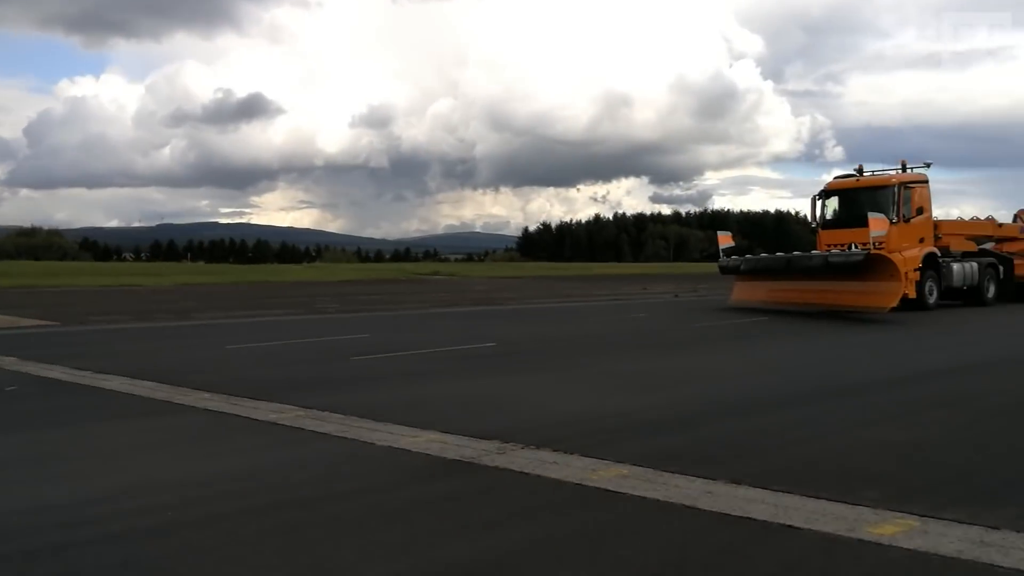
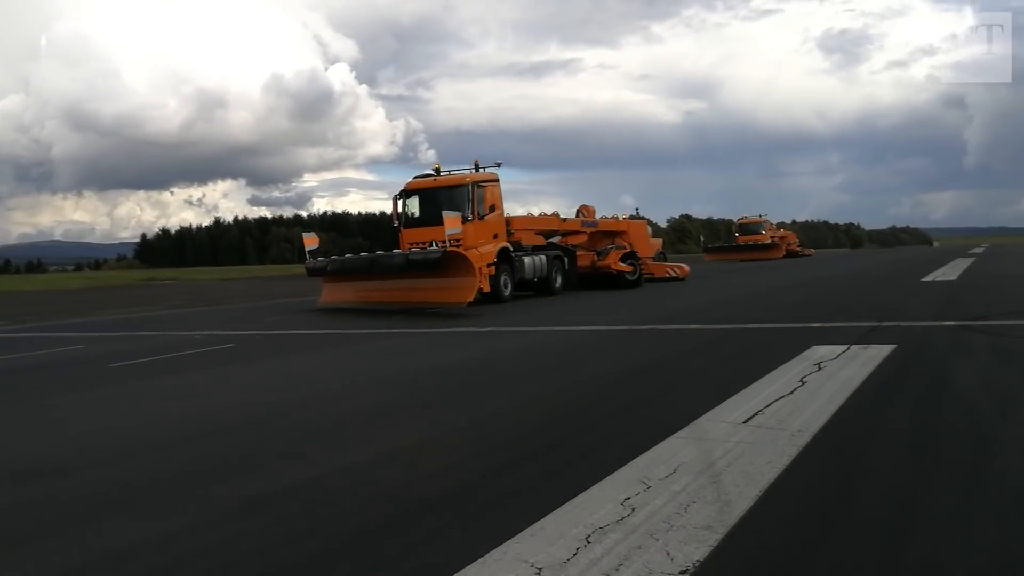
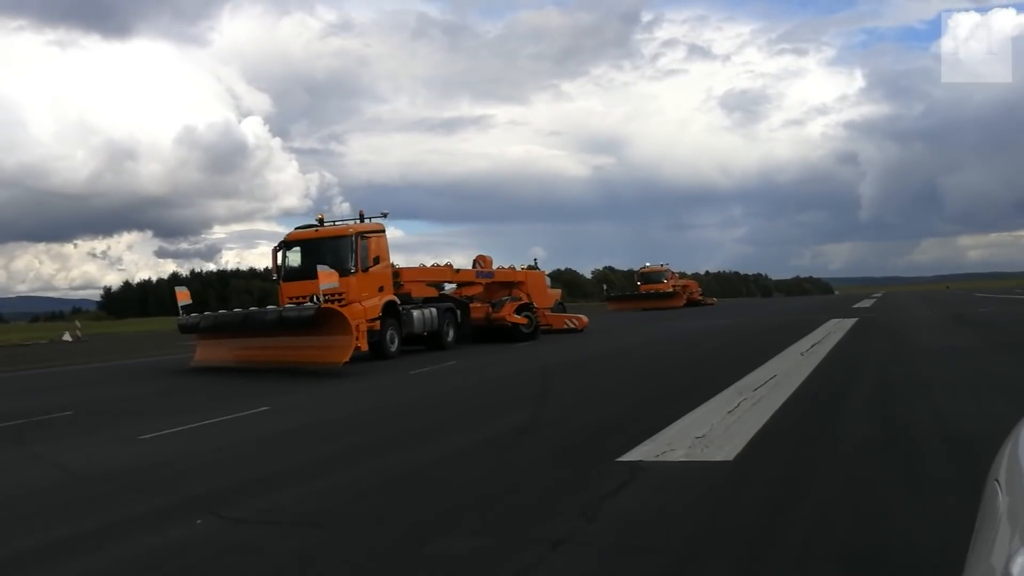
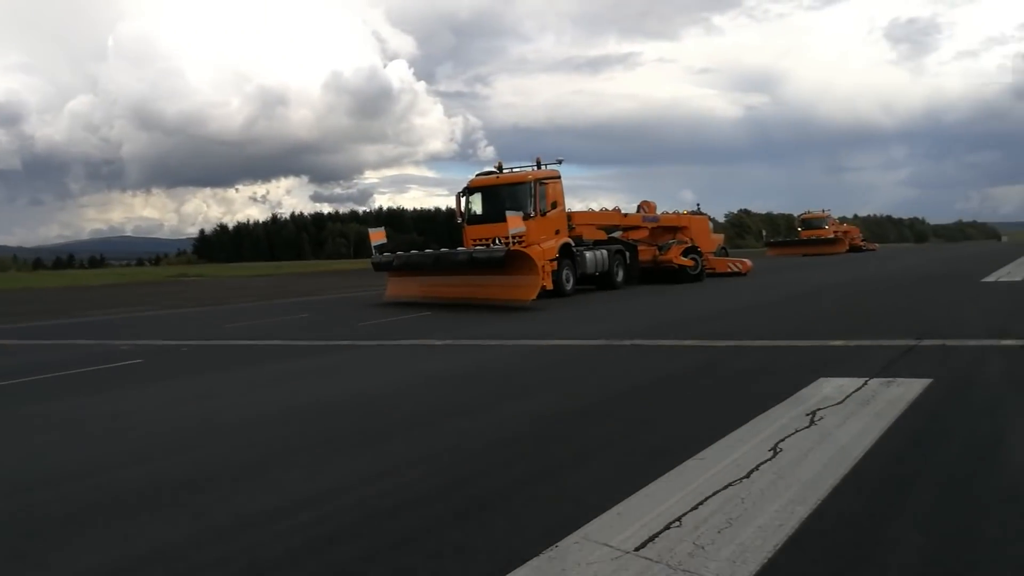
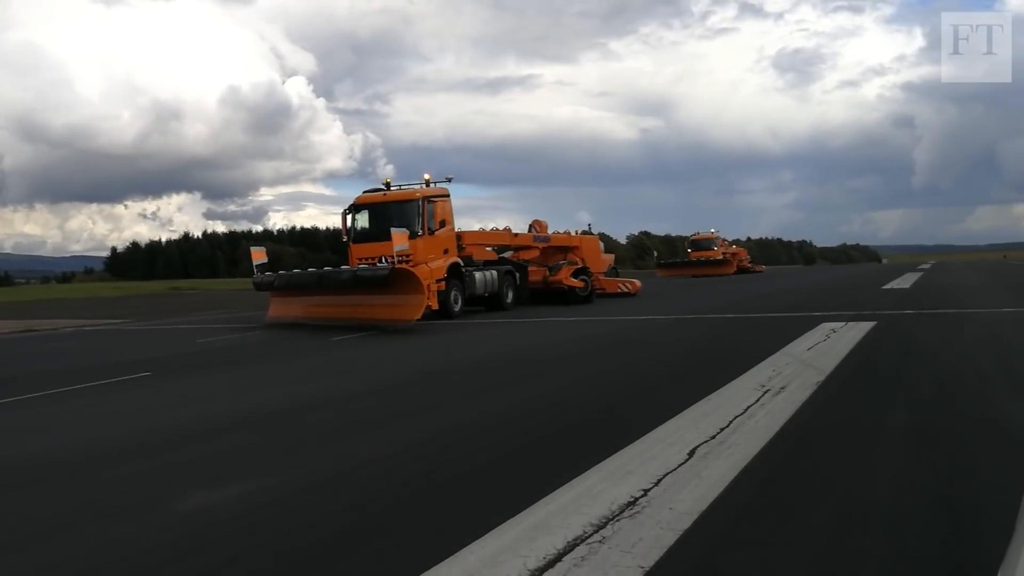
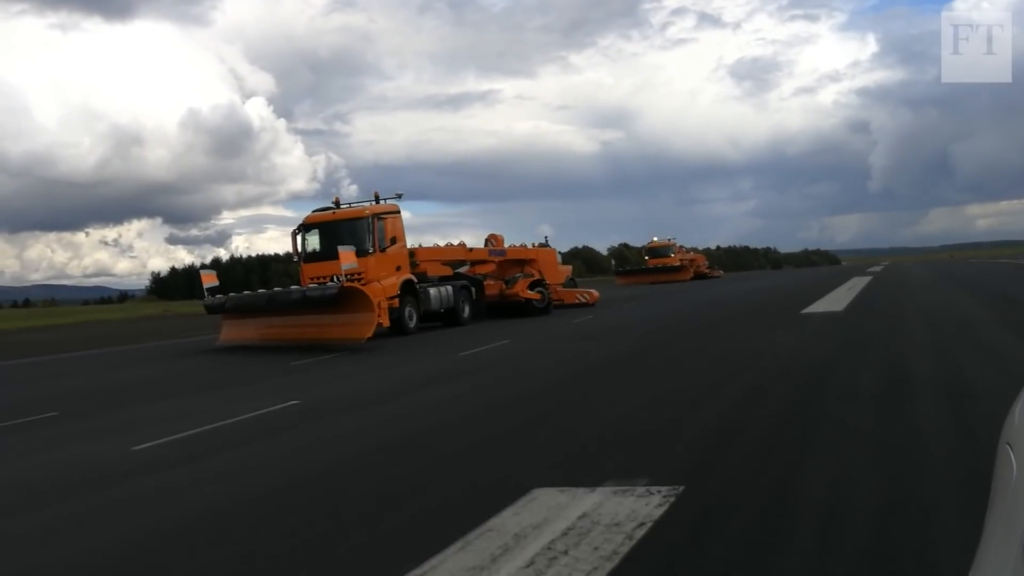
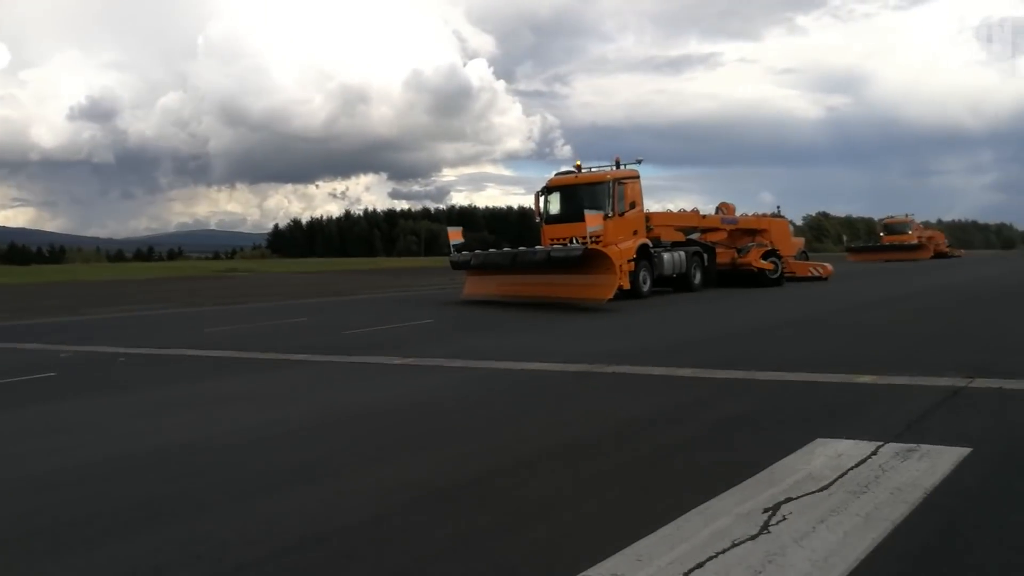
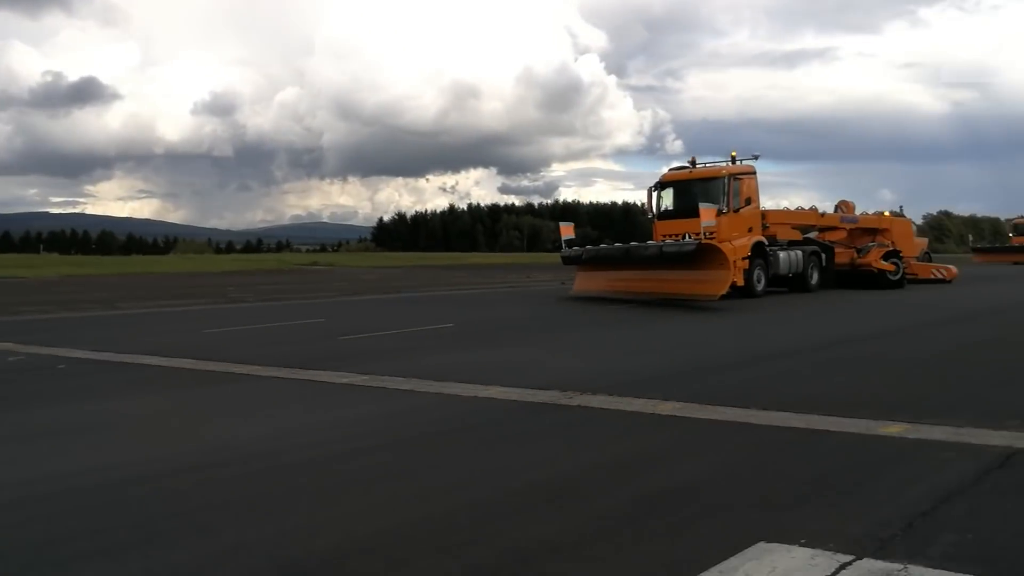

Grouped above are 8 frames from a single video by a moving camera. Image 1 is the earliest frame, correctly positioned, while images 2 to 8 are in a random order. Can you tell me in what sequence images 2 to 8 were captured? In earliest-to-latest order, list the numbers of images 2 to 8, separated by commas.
8, 7, 4, 2, 5, 3, 6
